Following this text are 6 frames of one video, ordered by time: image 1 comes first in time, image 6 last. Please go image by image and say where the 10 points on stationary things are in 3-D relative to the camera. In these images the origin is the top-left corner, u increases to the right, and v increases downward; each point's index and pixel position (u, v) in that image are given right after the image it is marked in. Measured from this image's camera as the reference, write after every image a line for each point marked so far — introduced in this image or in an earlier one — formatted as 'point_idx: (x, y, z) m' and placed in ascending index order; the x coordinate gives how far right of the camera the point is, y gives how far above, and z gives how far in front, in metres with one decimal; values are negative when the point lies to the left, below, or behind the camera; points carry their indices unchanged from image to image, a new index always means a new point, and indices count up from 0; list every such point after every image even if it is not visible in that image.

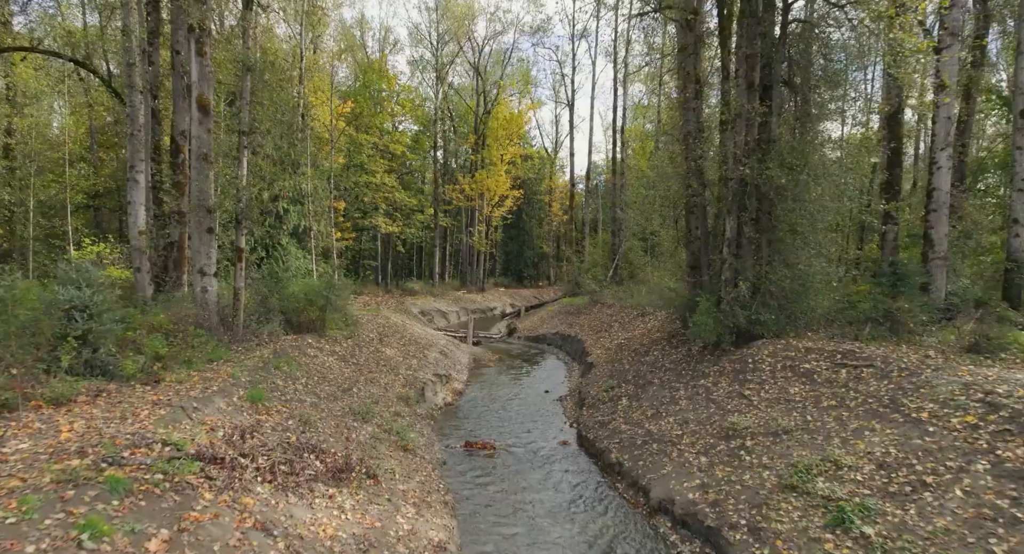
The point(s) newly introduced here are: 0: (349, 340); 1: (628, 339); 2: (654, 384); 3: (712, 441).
0: (-4.6, -1.8, +15.5) m
1: (+3.7, -2.0, +17.7) m
2: (+3.0, -2.3, +11.8) m
3: (+3.2, -2.7, +8.9) m
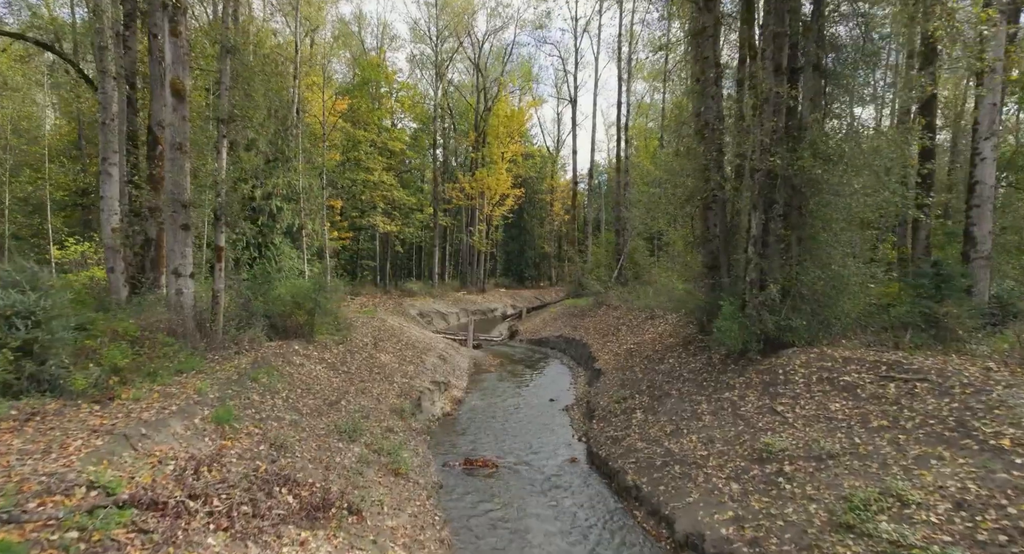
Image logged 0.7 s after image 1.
0: (-4.5, -1.8, +14.5) m
1: (+3.8, -2.0, +16.7) m
2: (+3.1, -2.3, +10.8) m
3: (+3.3, -2.7, +7.9) m
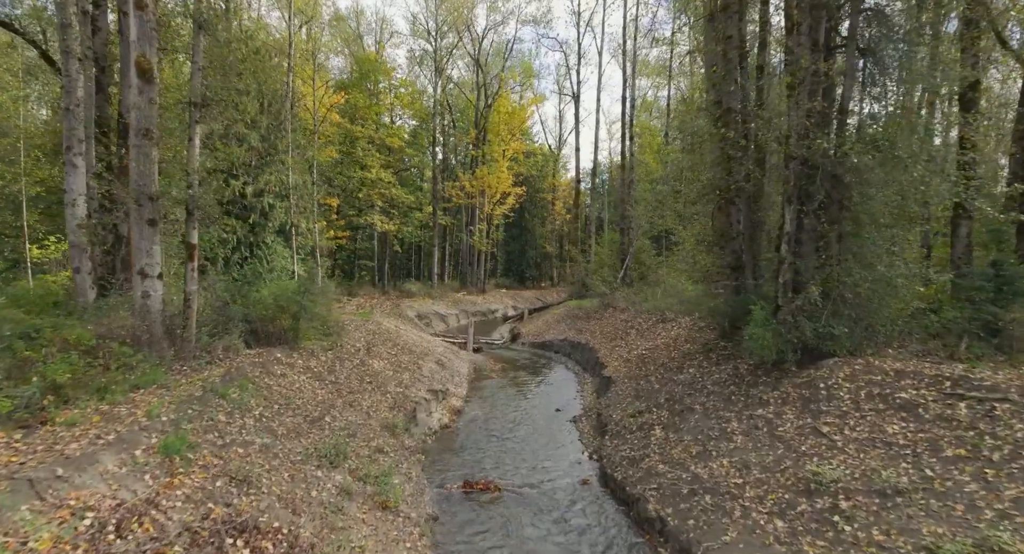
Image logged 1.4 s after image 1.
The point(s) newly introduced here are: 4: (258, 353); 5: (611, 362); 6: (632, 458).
0: (-4.4, -1.8, +13.3) m
1: (+3.9, -2.1, +15.5) m
2: (+3.2, -2.4, +9.6) m
3: (+3.4, -2.7, +6.7) m
4: (-5.1, -1.5, +11.0) m
5: (+3.1, -2.6, +17.0) m
6: (+2.1, -3.1, +9.5) m
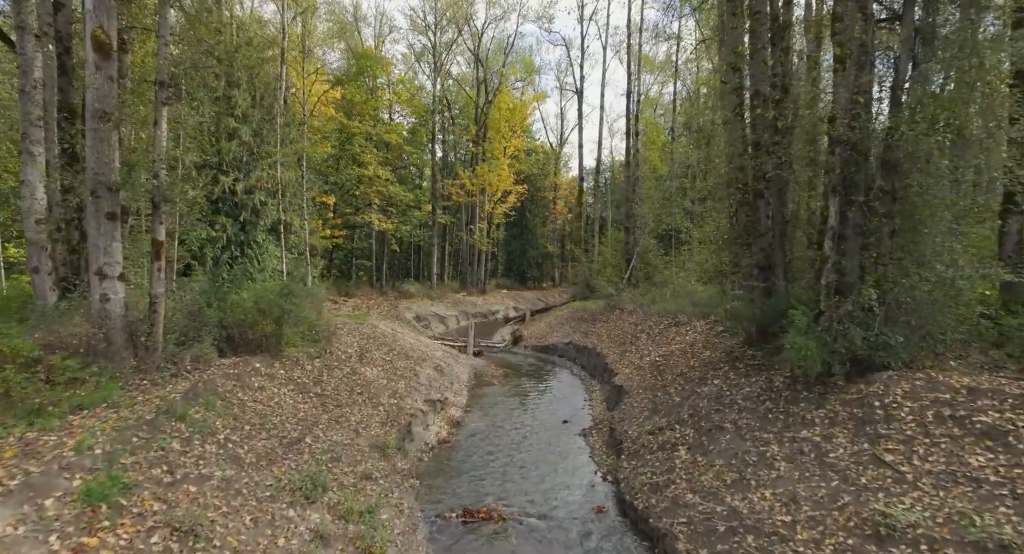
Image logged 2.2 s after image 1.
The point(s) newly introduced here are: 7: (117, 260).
0: (-4.3, -1.9, +12.2) m
1: (+4.0, -2.1, +14.4) m
2: (+3.3, -2.4, +8.5) m
3: (+3.5, -2.7, +5.6) m
4: (-5.0, -1.5, +9.9) m
5: (+3.2, -2.7, +15.9) m
6: (+2.2, -3.1, +8.3) m
7: (-6.4, +0.3, +8.9) m
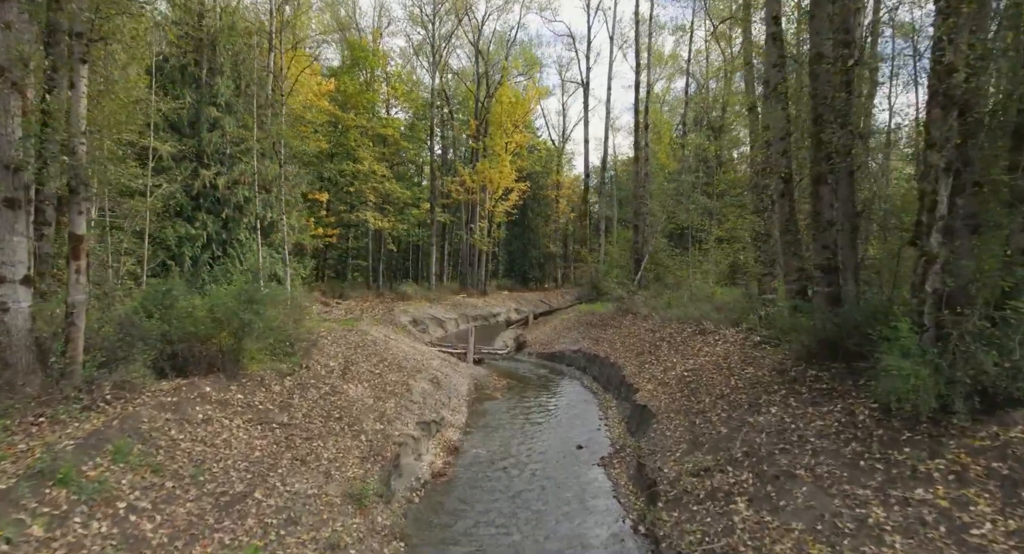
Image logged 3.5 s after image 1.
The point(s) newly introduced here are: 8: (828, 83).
0: (-4.2, -1.9, +10.3) m
1: (+4.1, -2.1, +12.5) m
2: (+3.4, -2.4, +6.6) m
3: (+3.6, -2.8, +3.7) m
4: (-4.9, -1.6, +8.0) m
5: (+3.3, -2.7, +13.9) m
6: (+2.3, -3.2, +6.4) m
7: (-6.2, +0.2, +6.9) m
8: (+5.0, +3.1, +8.7) m
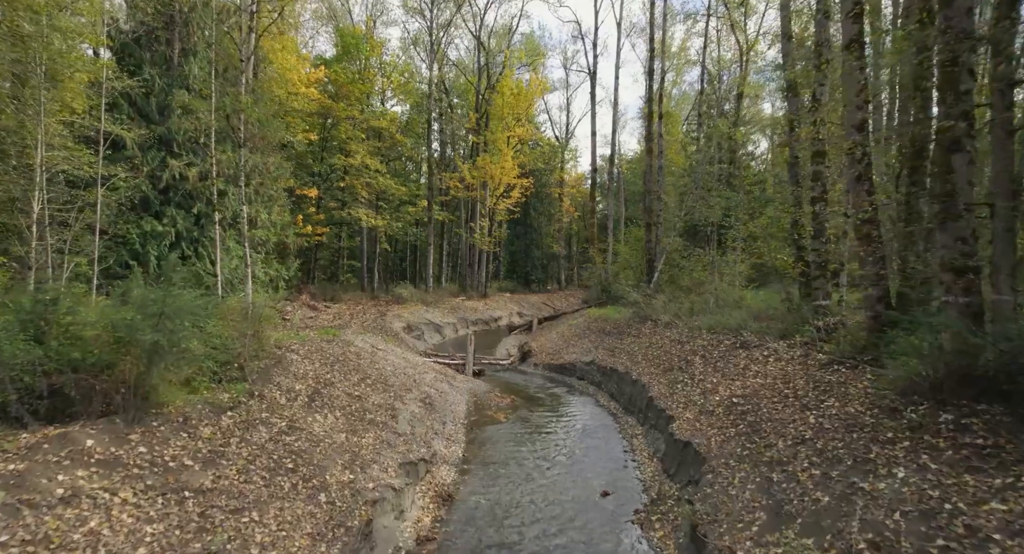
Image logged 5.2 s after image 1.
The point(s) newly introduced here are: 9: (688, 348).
0: (-4.1, -2.0, +7.8) m
1: (+4.3, -2.2, +10.0) m
2: (+3.6, -2.5, +4.1) m
3: (+3.7, -2.8, +1.2) m
4: (-4.7, -1.6, +5.5) m
5: (+3.4, -2.8, +11.4) m
6: (+2.4, -3.2, +3.9) m
7: (-6.1, +0.2, +4.4) m
8: (+5.1, +3.0, +6.2) m
9: (+4.8, -2.0, +15.2) m
